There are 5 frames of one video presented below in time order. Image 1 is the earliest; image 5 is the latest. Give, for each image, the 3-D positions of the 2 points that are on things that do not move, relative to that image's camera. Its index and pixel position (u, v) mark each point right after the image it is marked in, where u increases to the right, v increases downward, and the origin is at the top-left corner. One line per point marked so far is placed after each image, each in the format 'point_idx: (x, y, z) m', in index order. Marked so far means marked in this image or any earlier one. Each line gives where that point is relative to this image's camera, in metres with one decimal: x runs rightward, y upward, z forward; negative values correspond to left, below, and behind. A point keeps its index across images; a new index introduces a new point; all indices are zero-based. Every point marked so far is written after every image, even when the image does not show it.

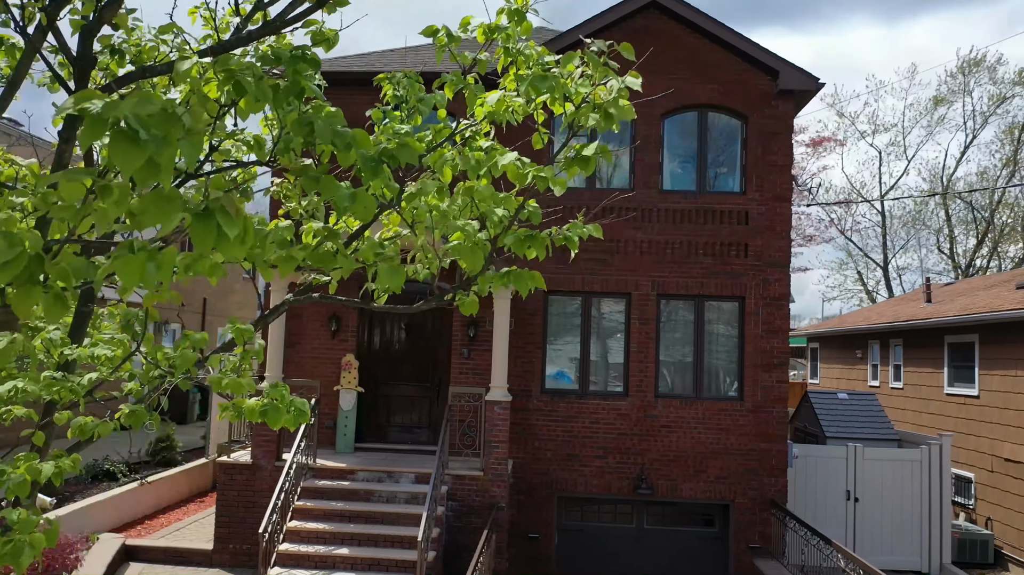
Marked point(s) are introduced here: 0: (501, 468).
0: (-0.1, -2.0, +9.4) m
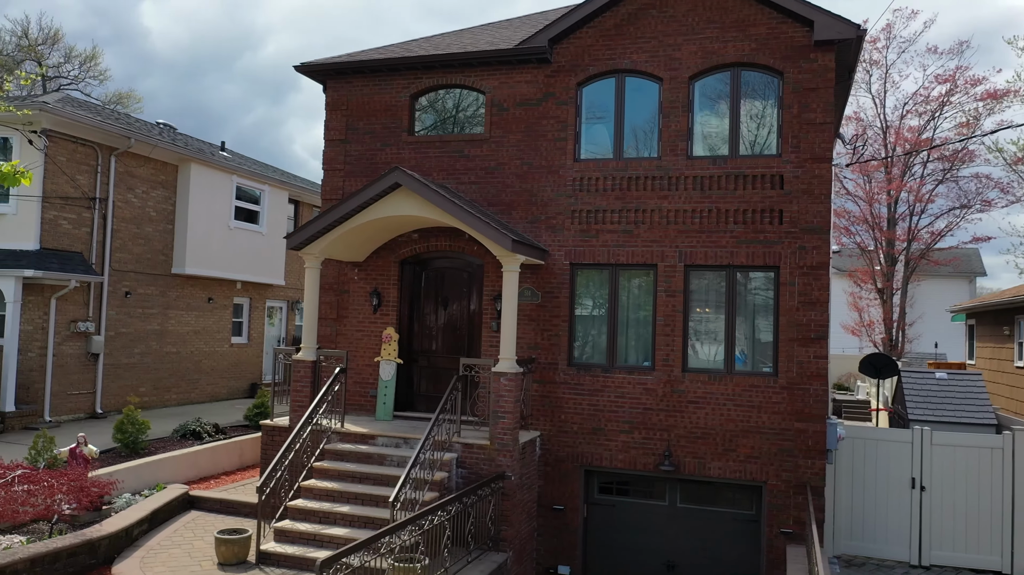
0: (-0.1, -1.7, +9.6) m
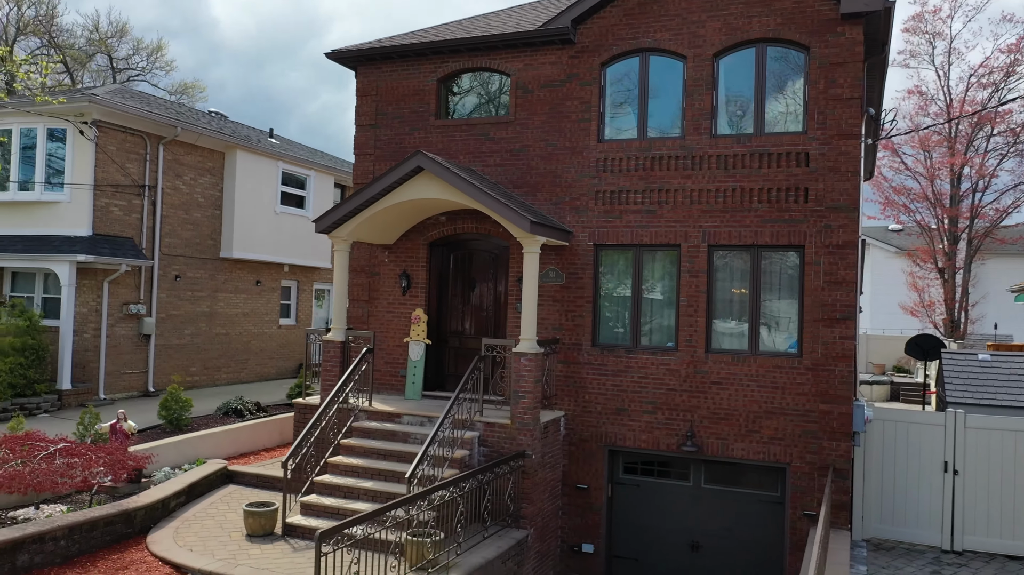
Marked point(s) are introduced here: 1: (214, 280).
0: (+0.2, -1.5, +9.7) m
1: (-5.7, +0.1, +16.2) m
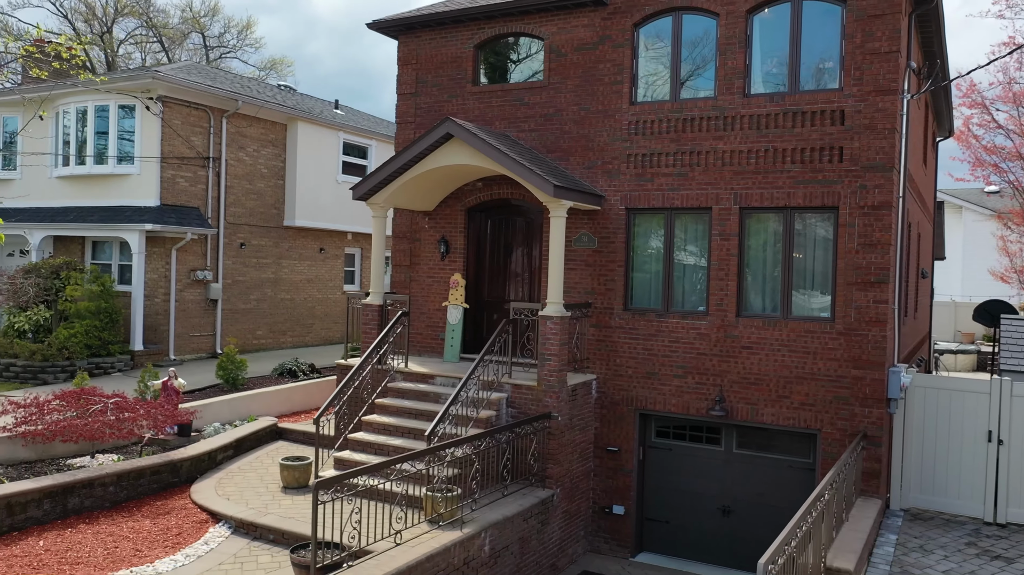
0: (+0.5, -1.1, +9.8) m
1: (-4.7, +0.8, +16.9) m
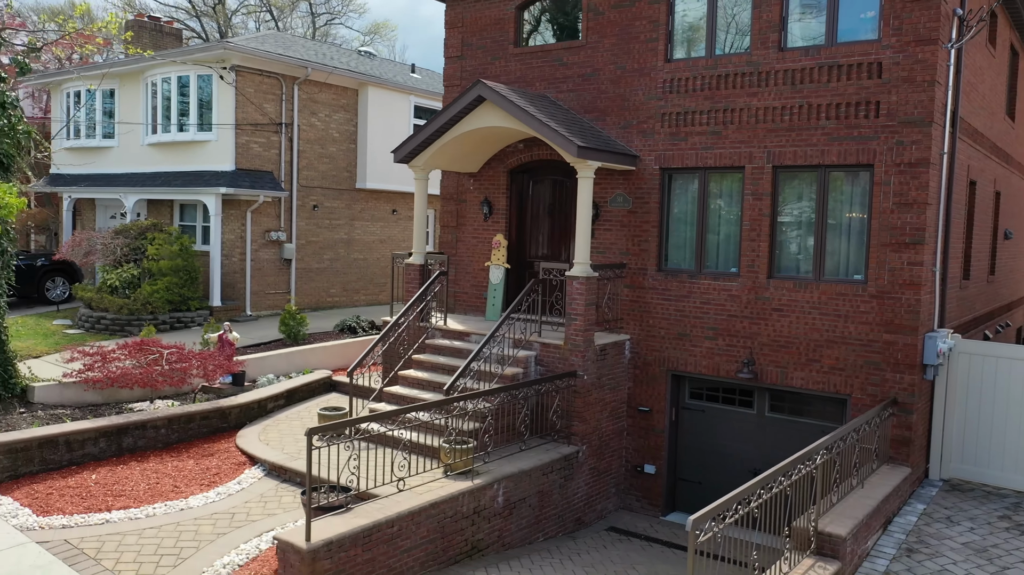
0: (+0.8, -0.6, +10.0) m
1: (-3.4, +1.6, +17.6) m
